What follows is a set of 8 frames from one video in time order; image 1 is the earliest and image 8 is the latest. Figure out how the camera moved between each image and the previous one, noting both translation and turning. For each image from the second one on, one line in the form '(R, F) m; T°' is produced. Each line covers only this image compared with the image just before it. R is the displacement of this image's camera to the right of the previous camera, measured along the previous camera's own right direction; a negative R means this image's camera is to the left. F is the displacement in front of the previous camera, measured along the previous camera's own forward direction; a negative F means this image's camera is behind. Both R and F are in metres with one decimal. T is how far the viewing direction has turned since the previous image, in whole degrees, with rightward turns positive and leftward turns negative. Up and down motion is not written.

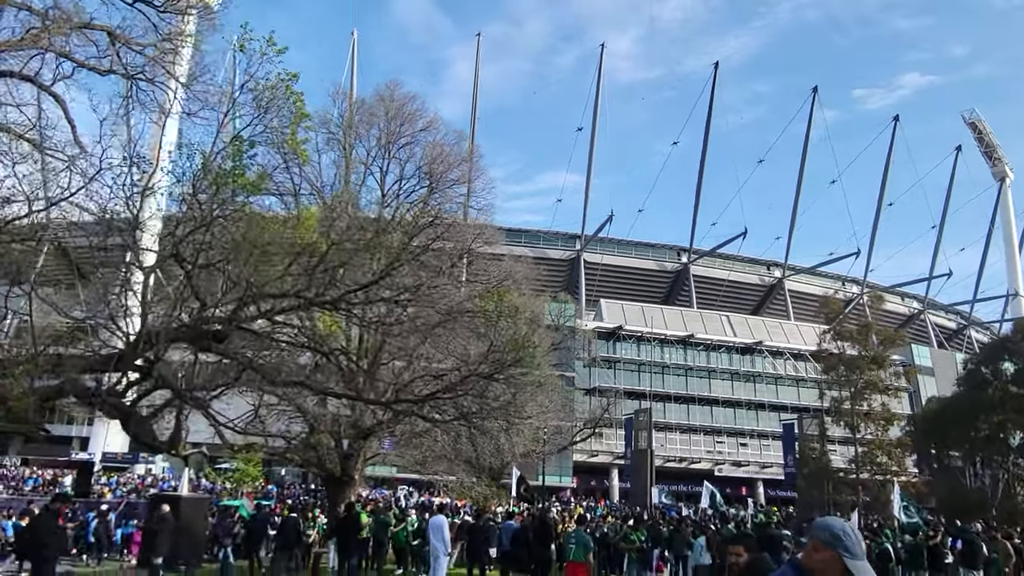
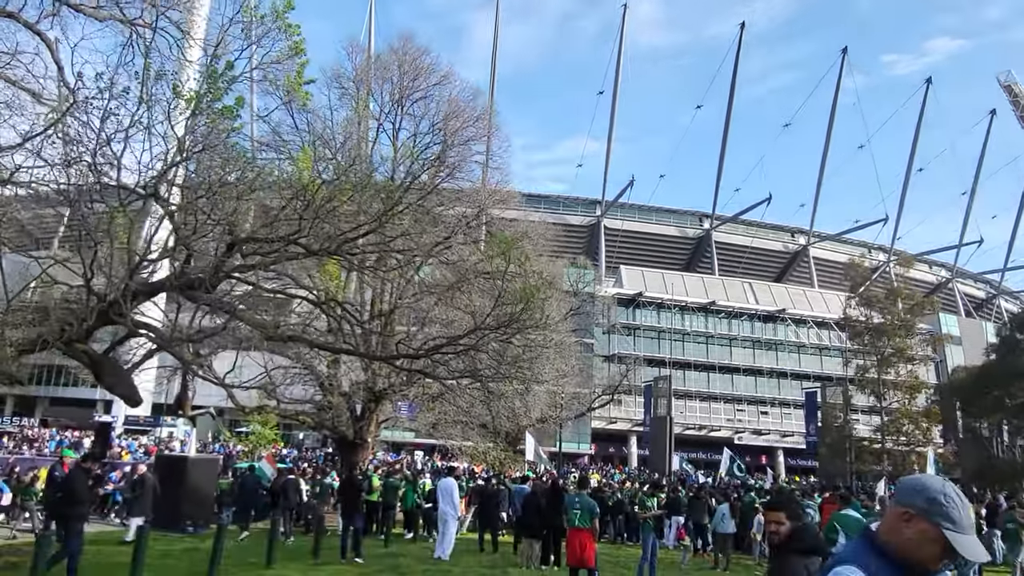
(+0.1, +0.6) m; -2°
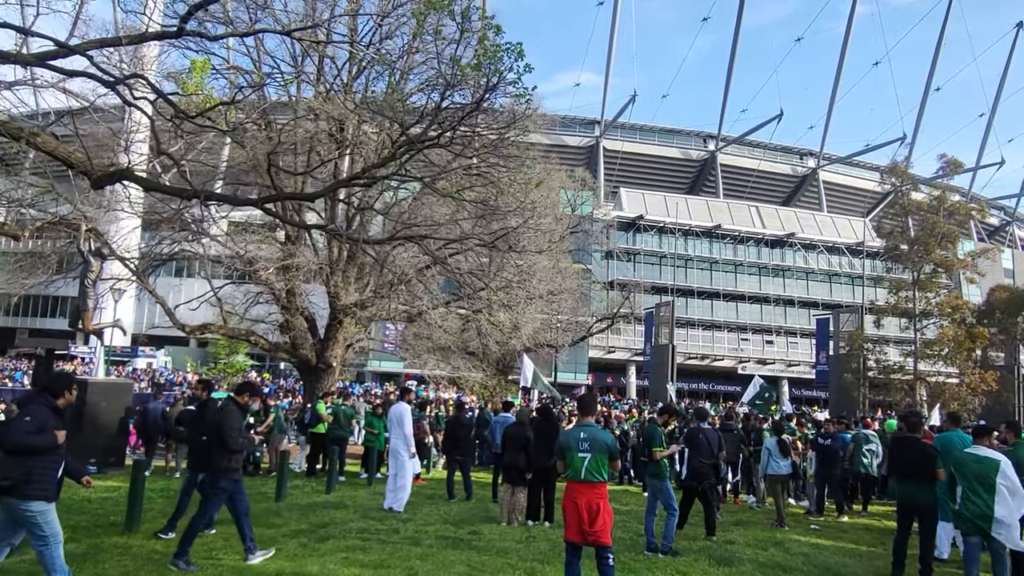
(+0.2, +3.0) m; 0°
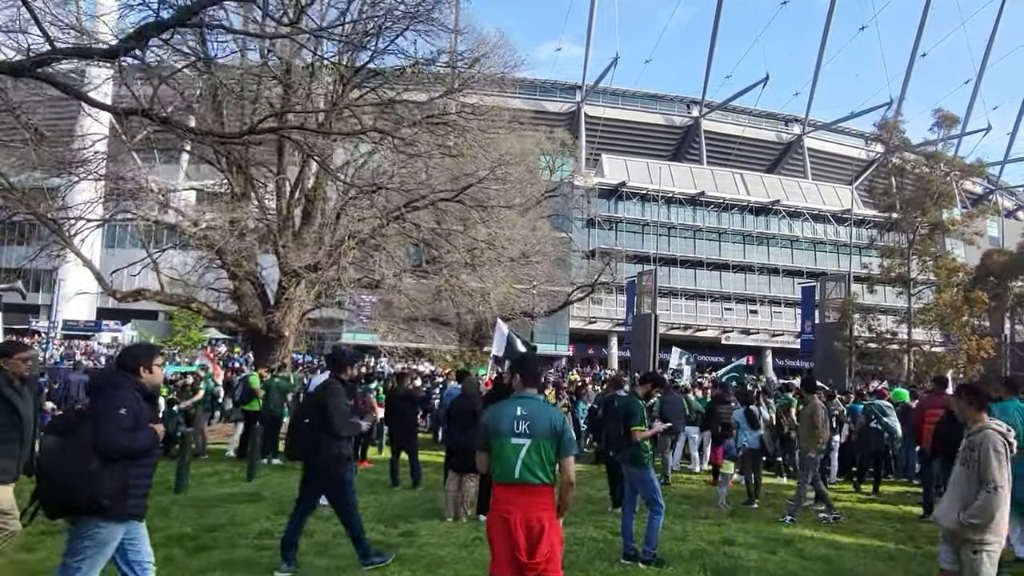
(+0.3, +1.5) m; +1°
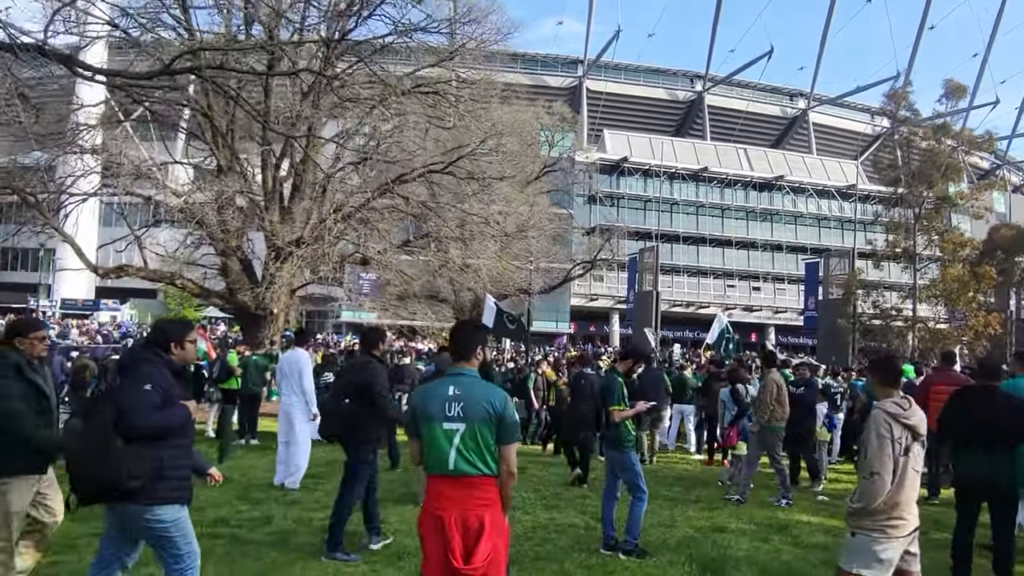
(+0.2, +0.4) m; 0°
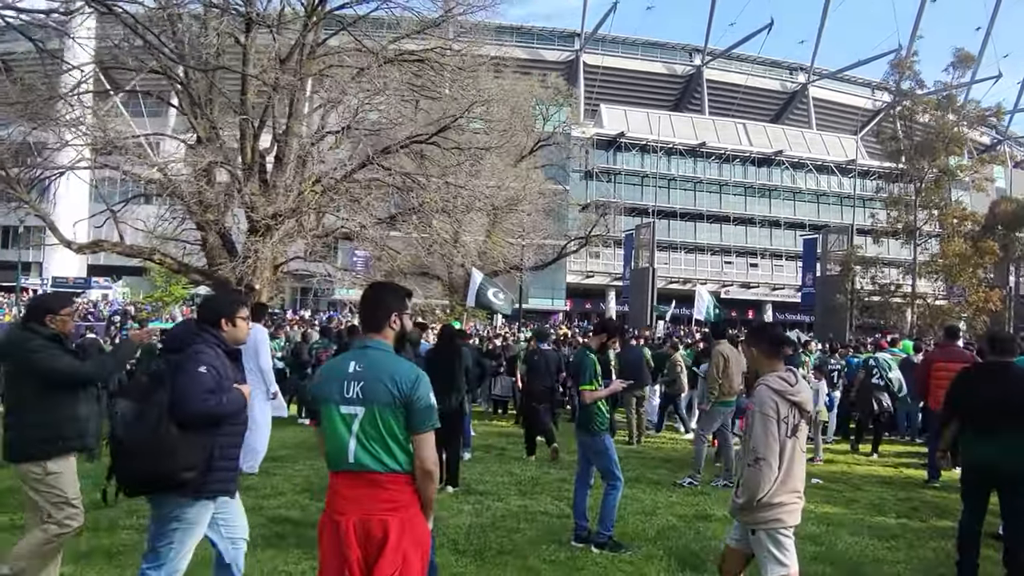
(+0.2, +0.4) m; 0°
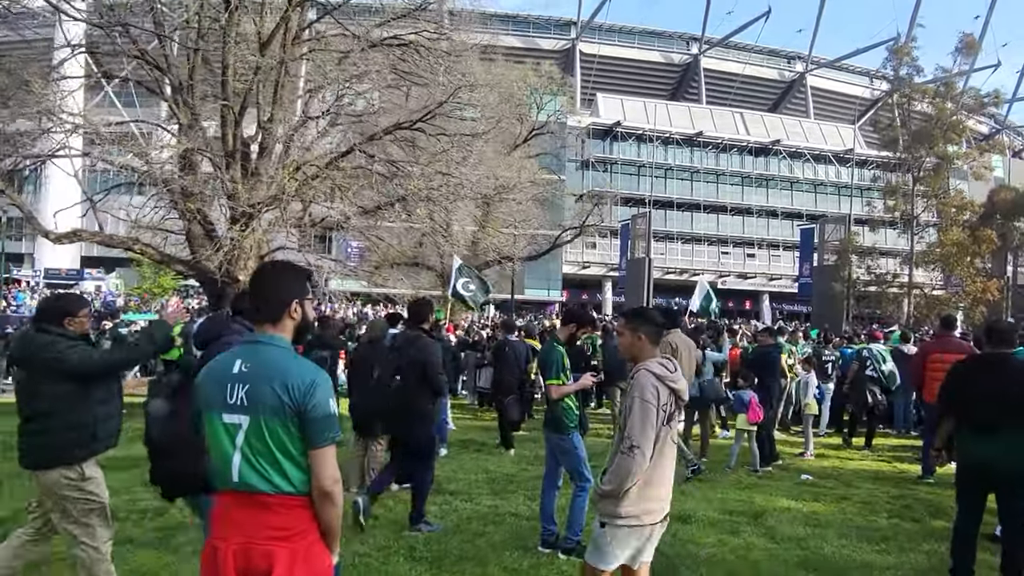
(+0.2, +0.3) m; 0°
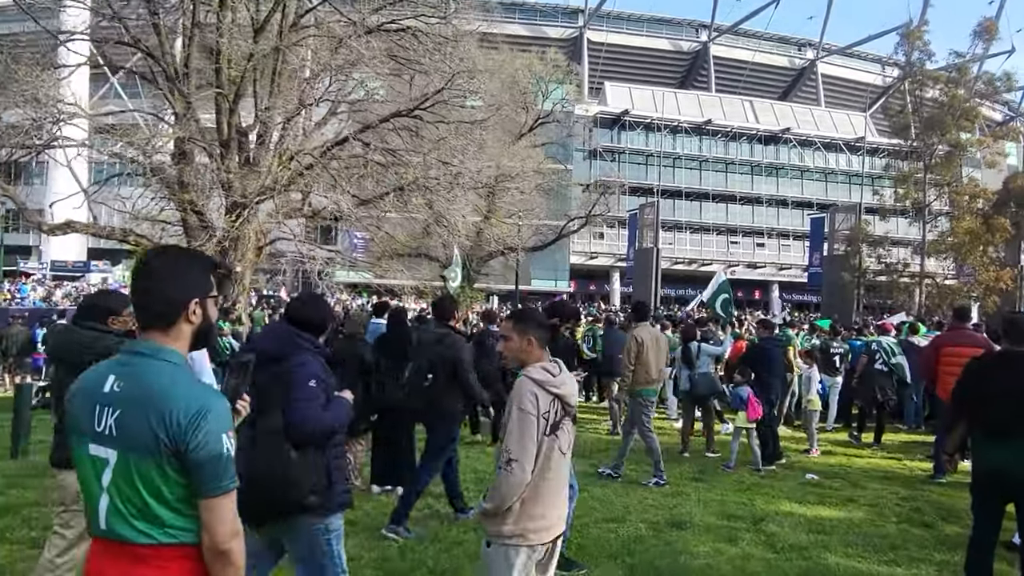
(+0.1, +0.3) m; -1°
